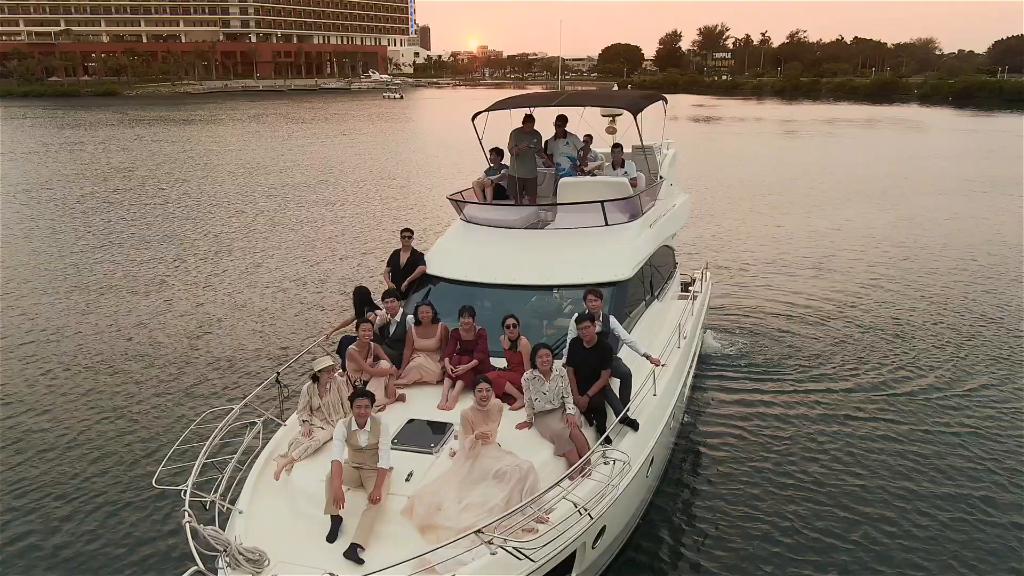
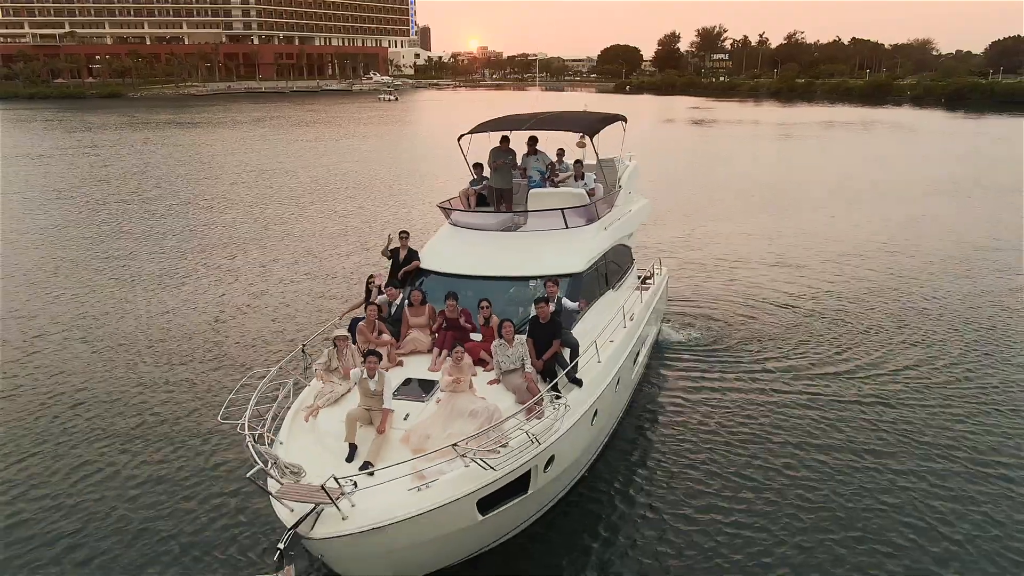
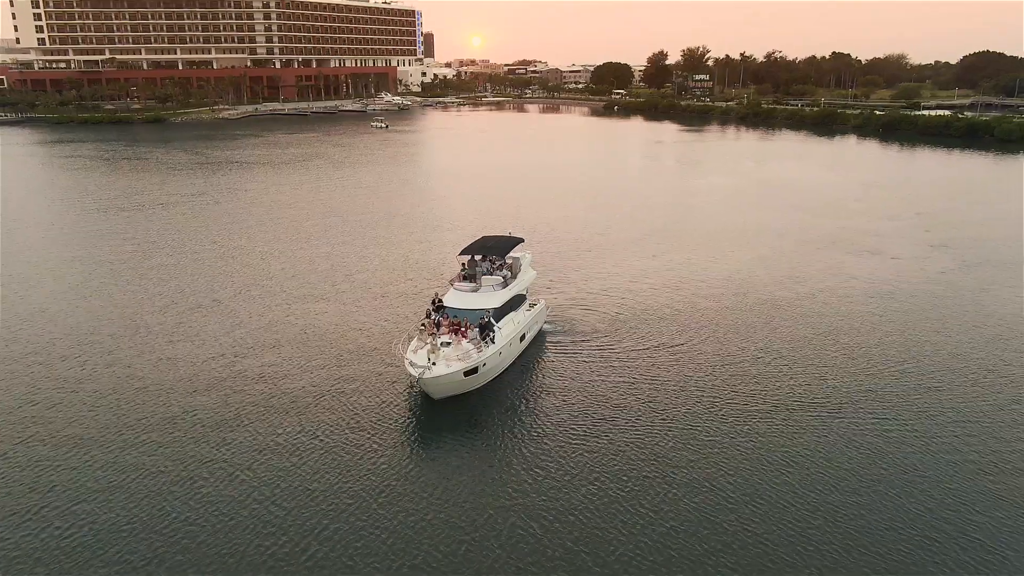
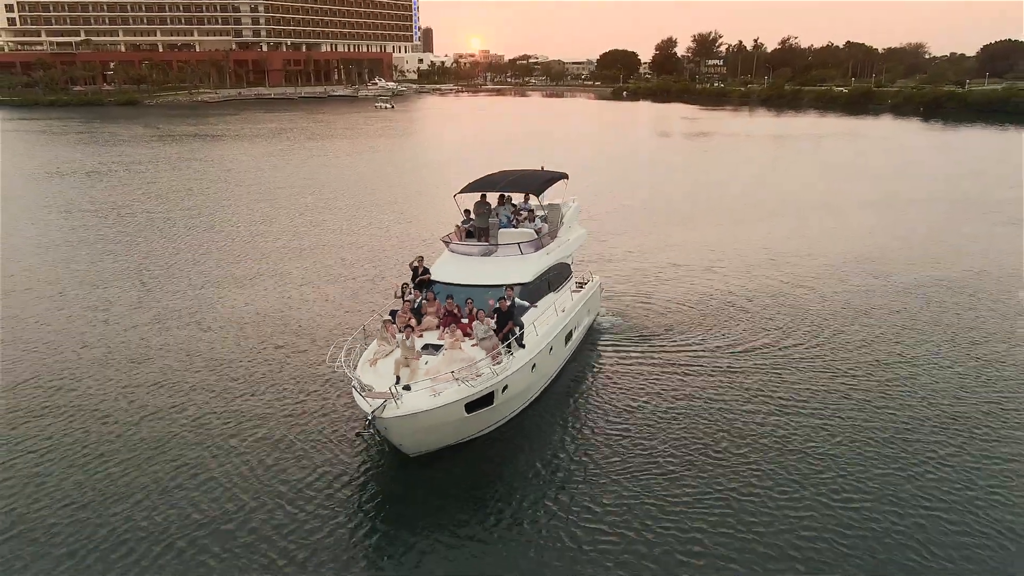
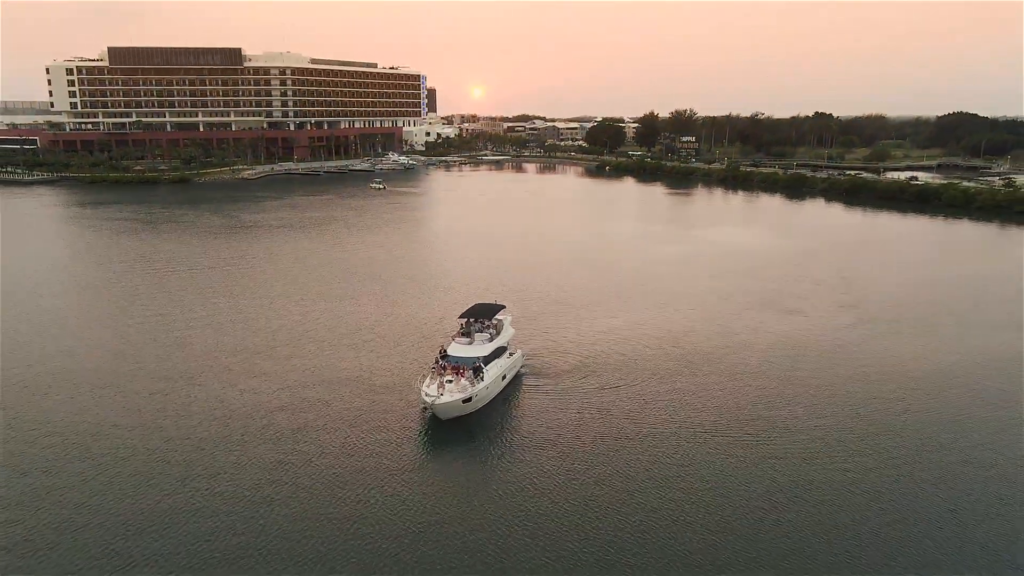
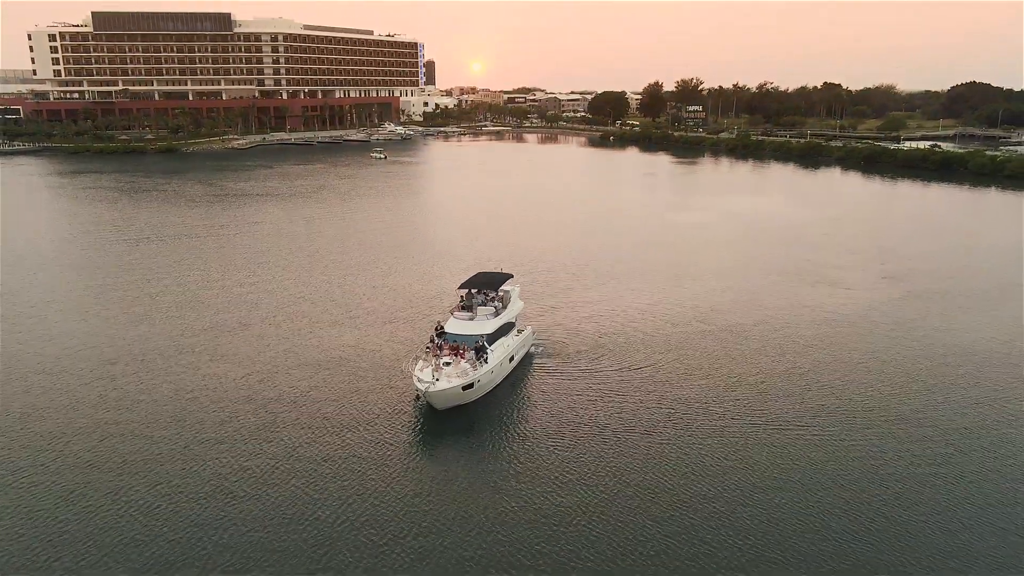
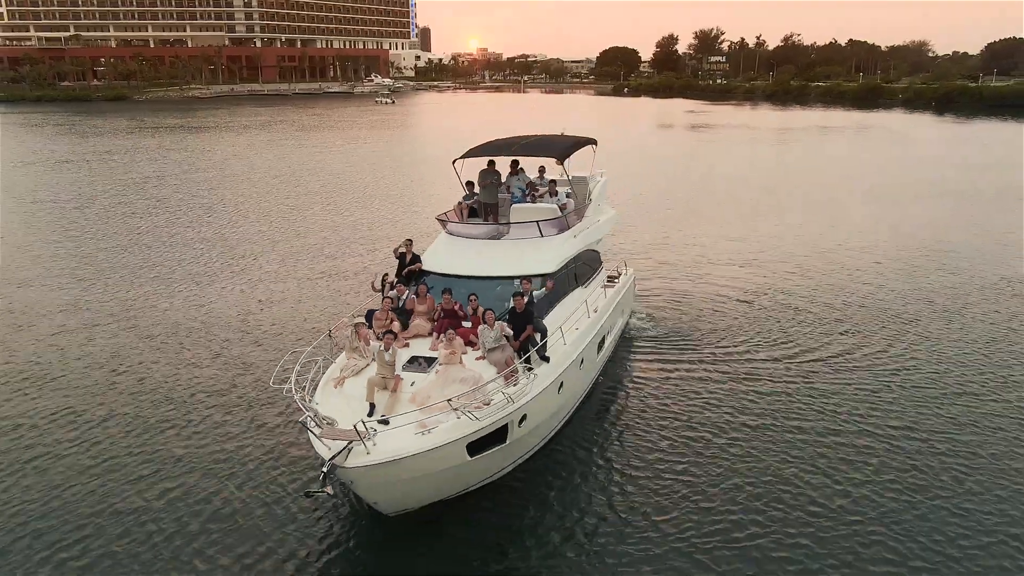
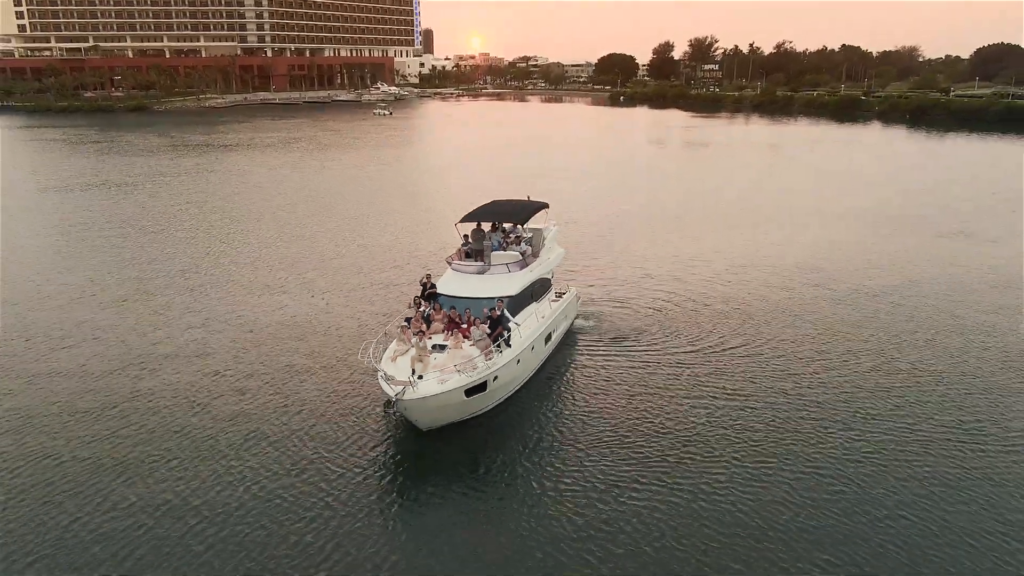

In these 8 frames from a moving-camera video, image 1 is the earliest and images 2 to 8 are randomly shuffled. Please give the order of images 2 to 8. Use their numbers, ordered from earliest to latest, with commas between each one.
2, 7, 4, 8, 3, 6, 5
